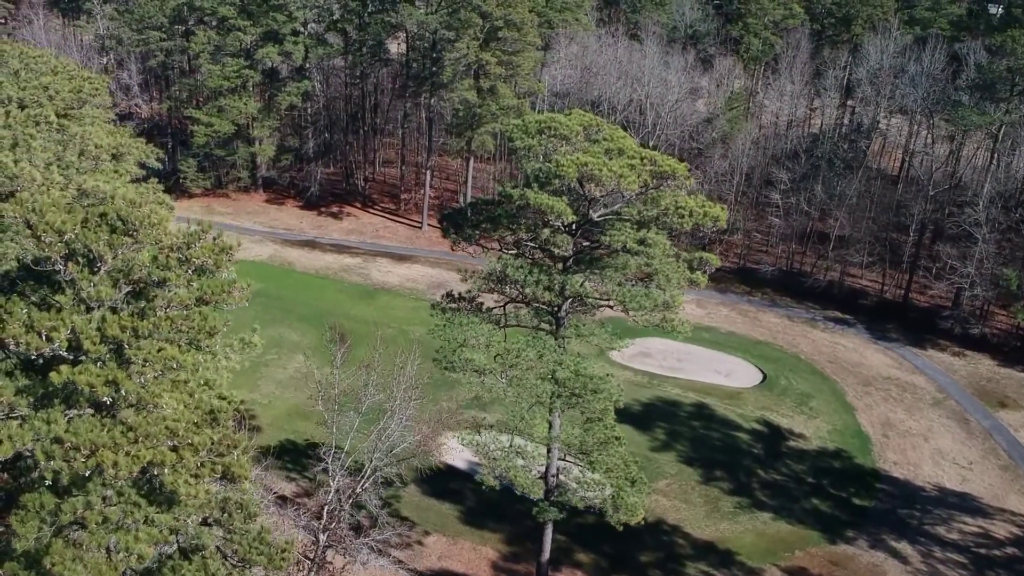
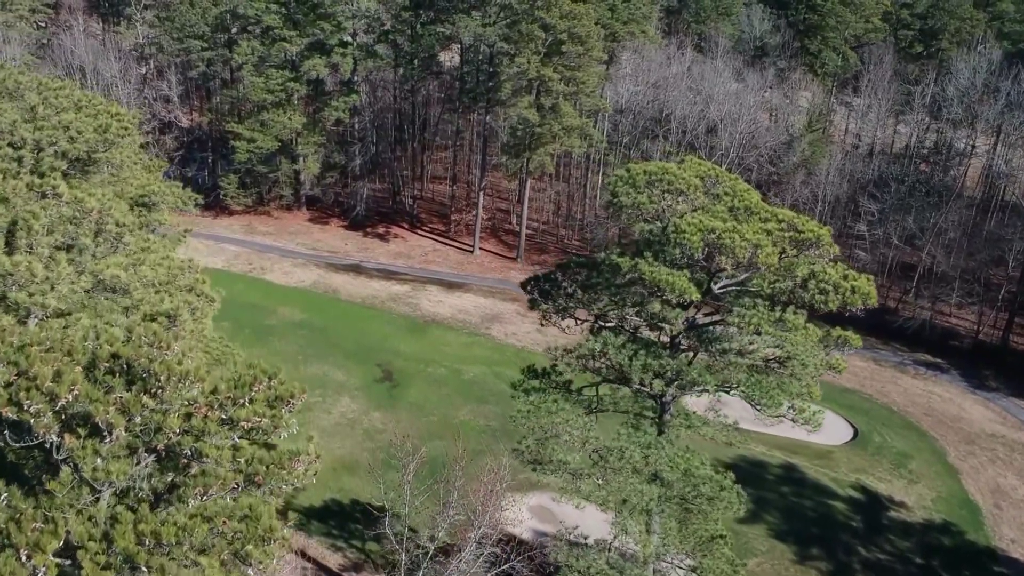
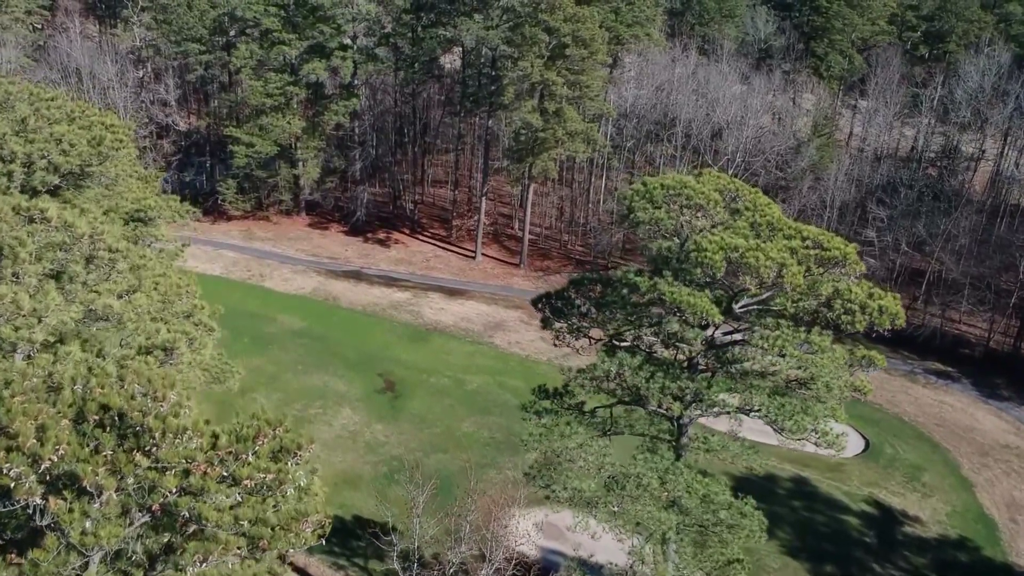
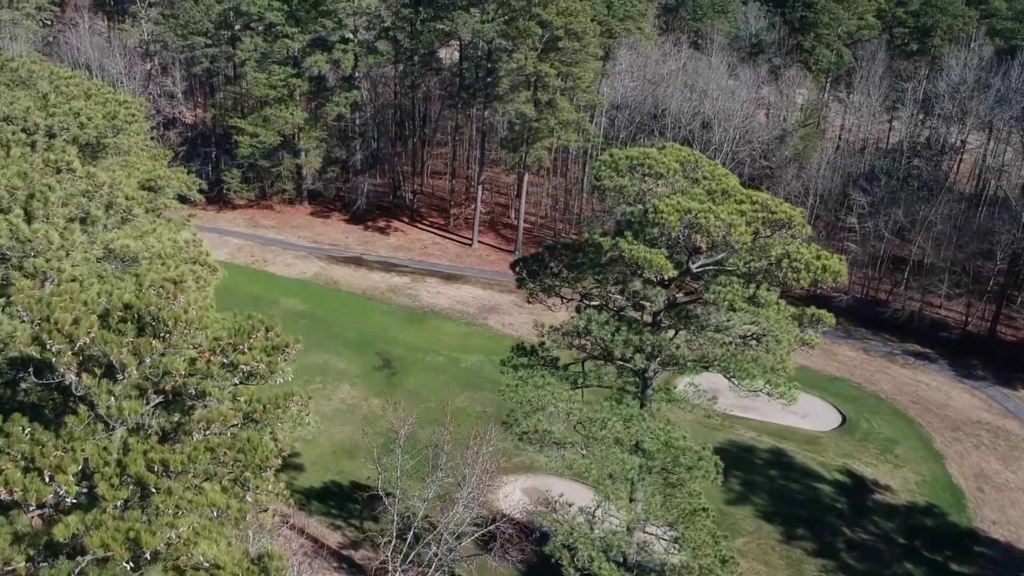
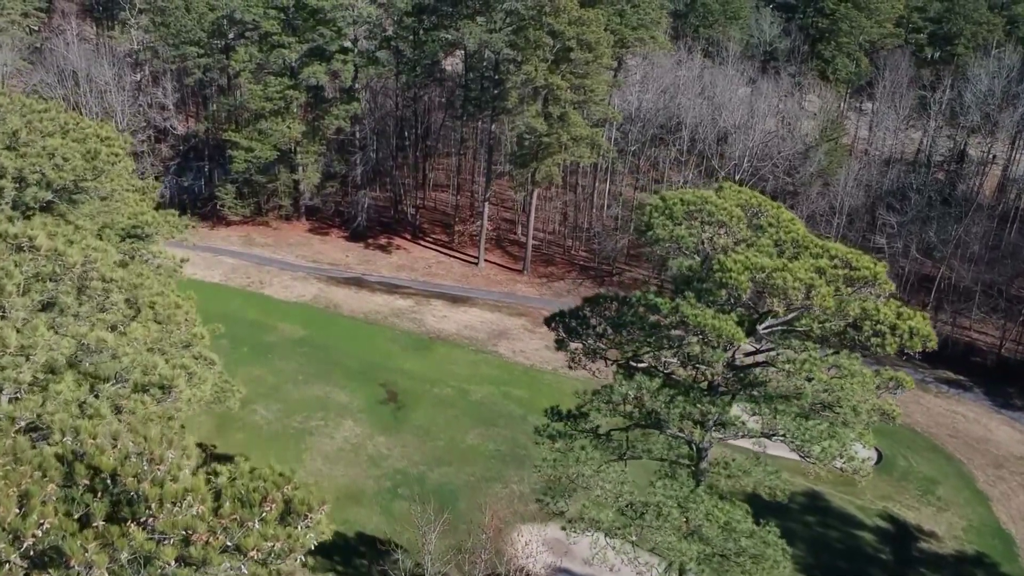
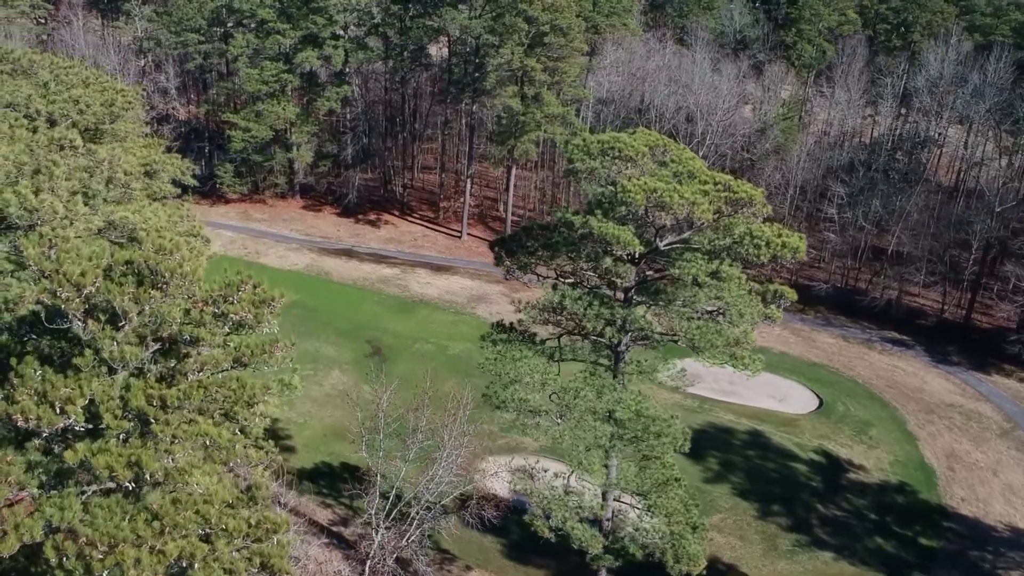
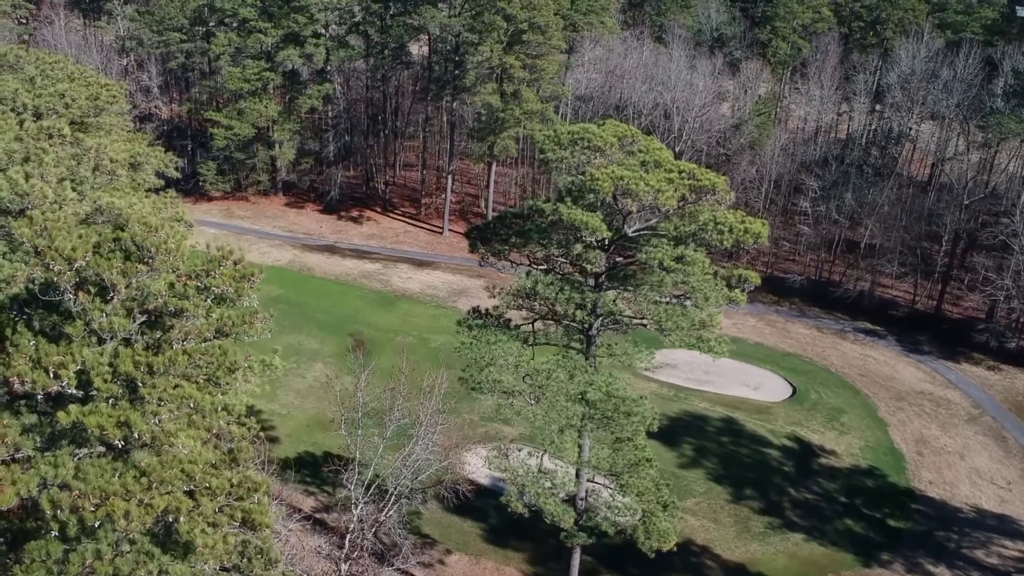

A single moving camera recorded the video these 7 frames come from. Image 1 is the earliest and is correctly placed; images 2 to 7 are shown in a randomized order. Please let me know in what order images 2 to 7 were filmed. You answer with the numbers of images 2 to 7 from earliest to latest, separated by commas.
7, 6, 4, 2, 3, 5
